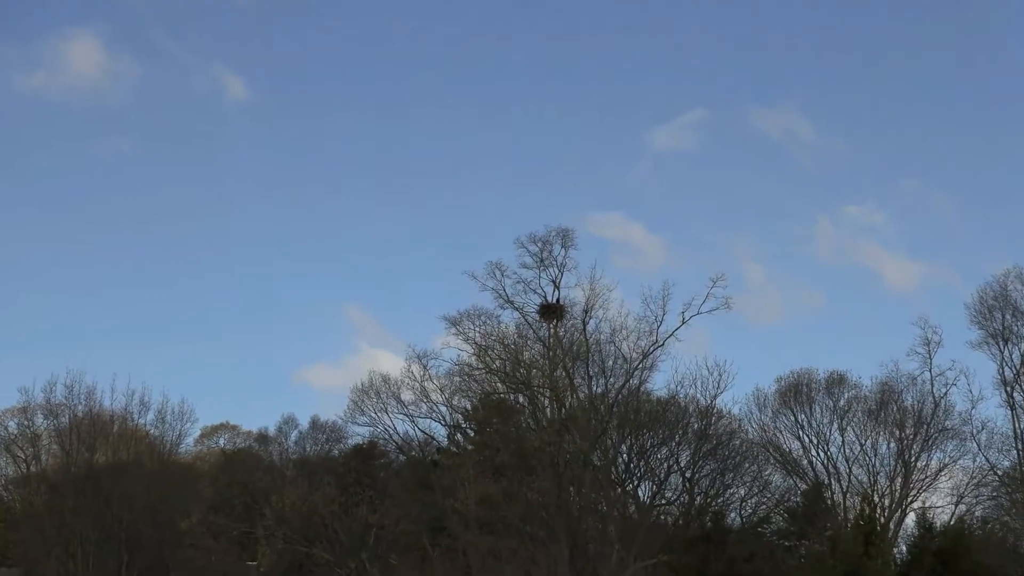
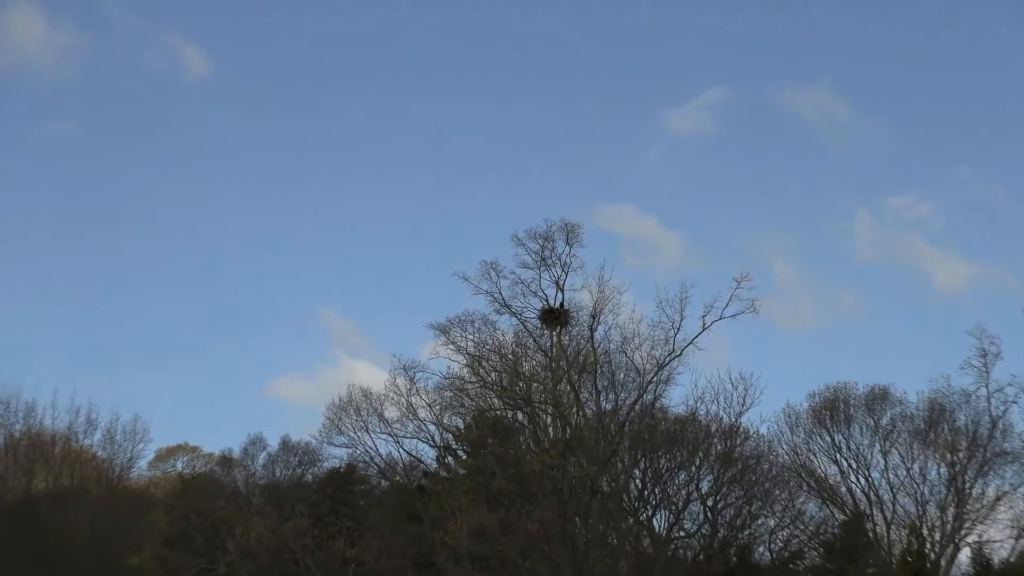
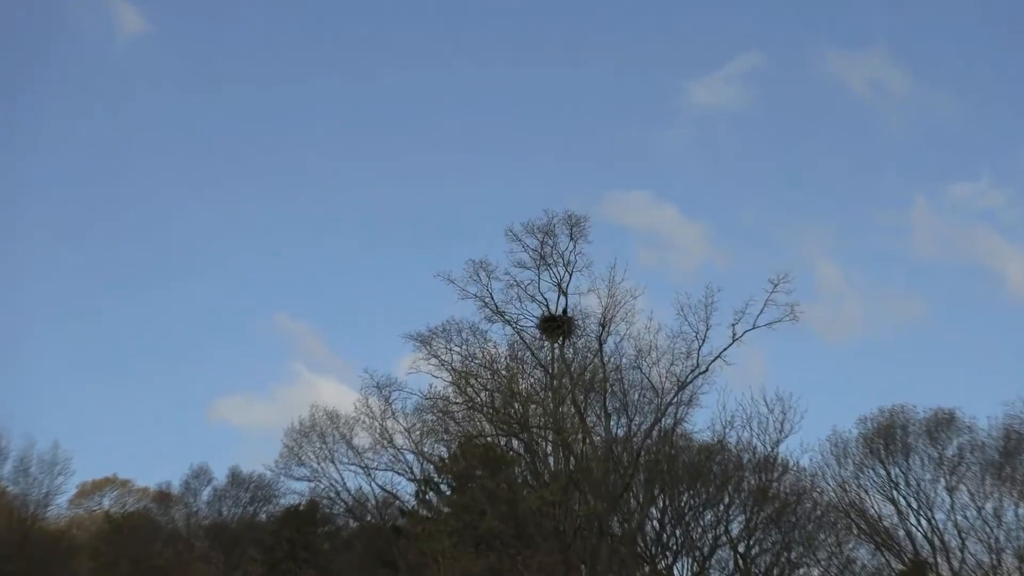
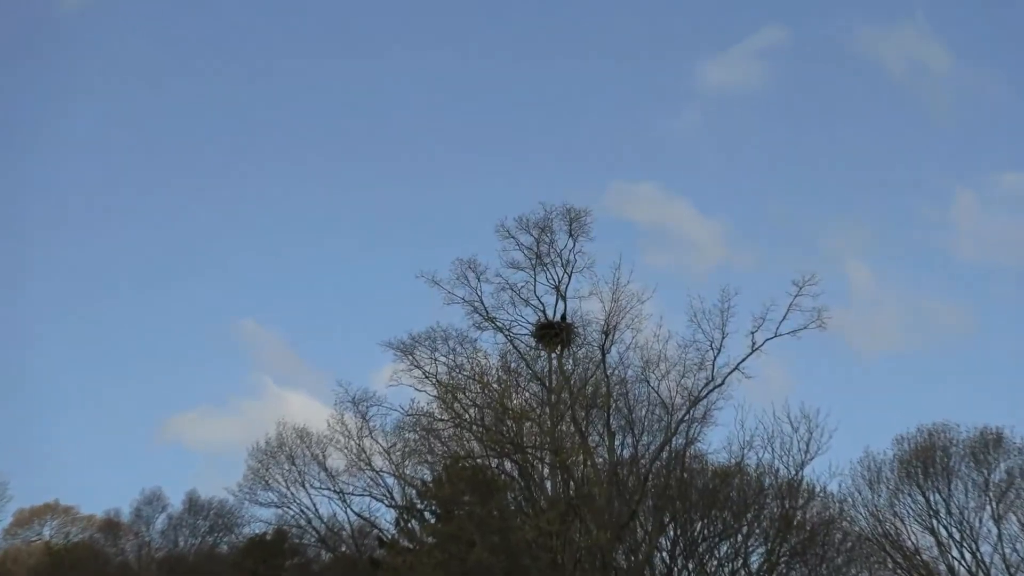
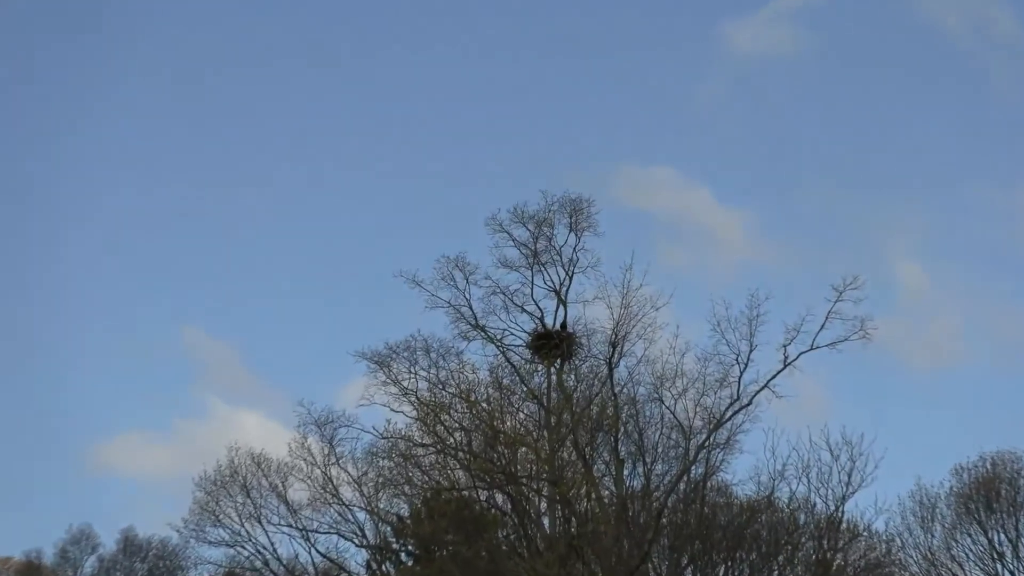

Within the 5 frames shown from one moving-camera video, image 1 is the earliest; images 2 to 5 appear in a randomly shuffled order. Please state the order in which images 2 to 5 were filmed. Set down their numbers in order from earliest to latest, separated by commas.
2, 3, 4, 5
